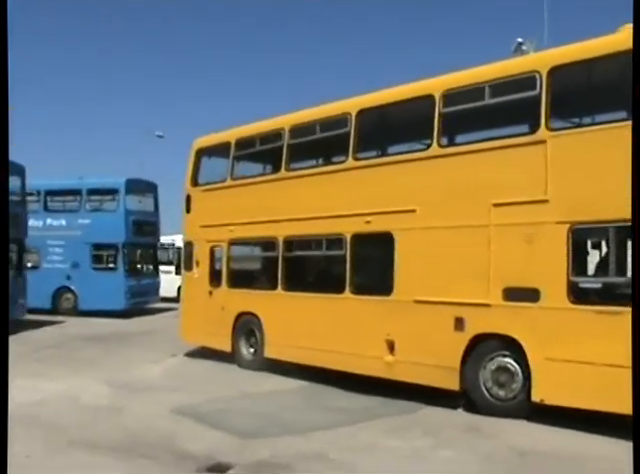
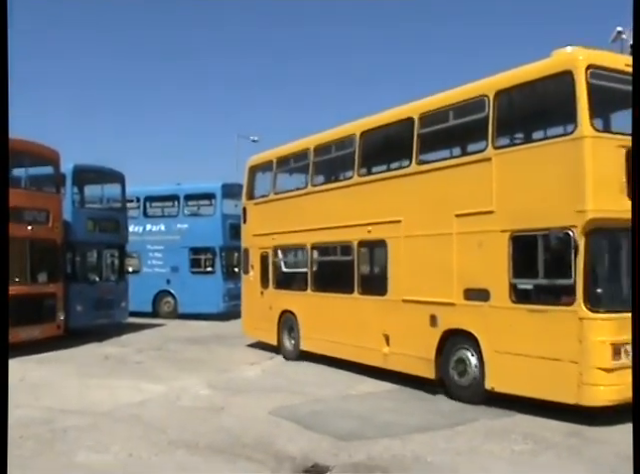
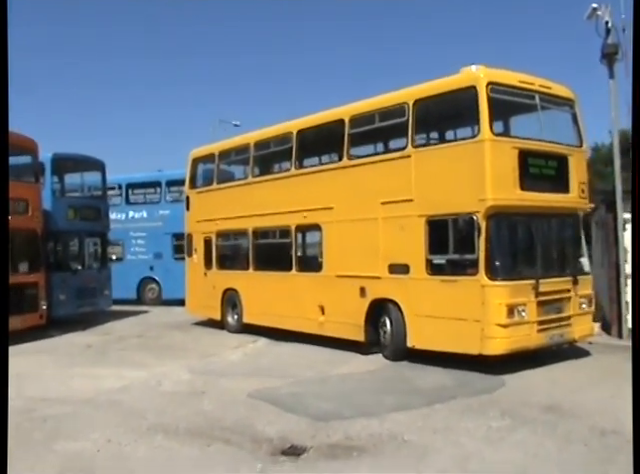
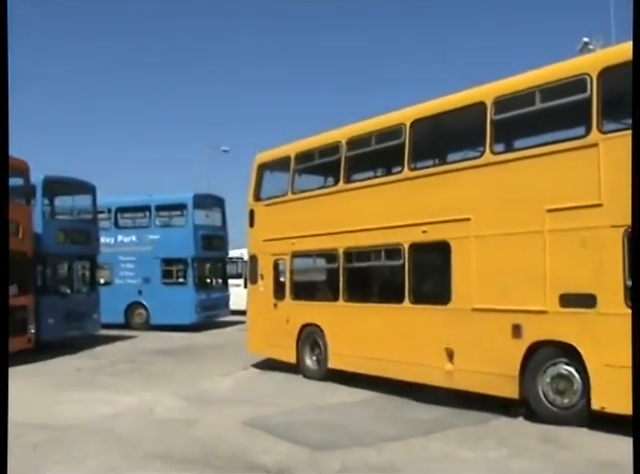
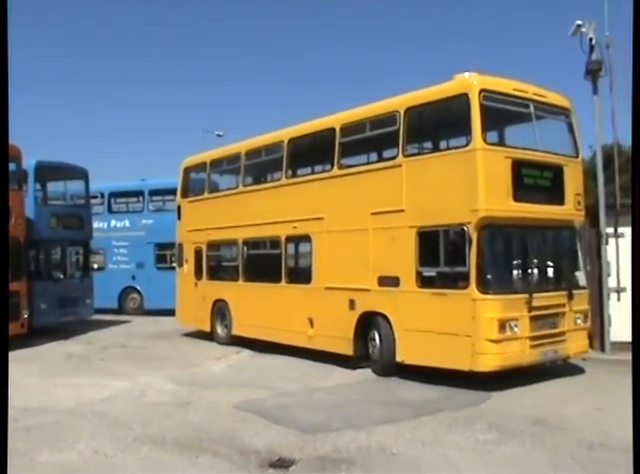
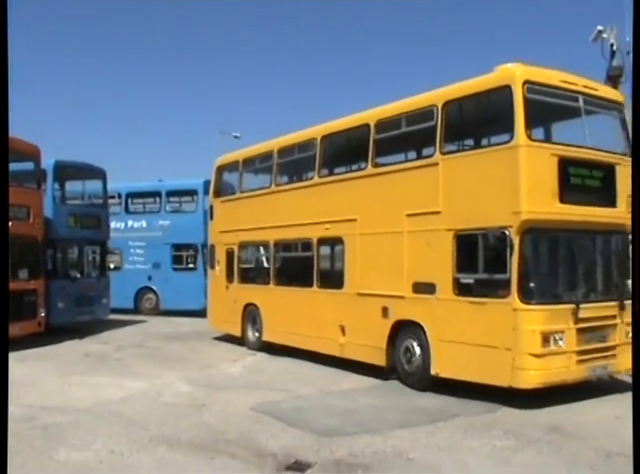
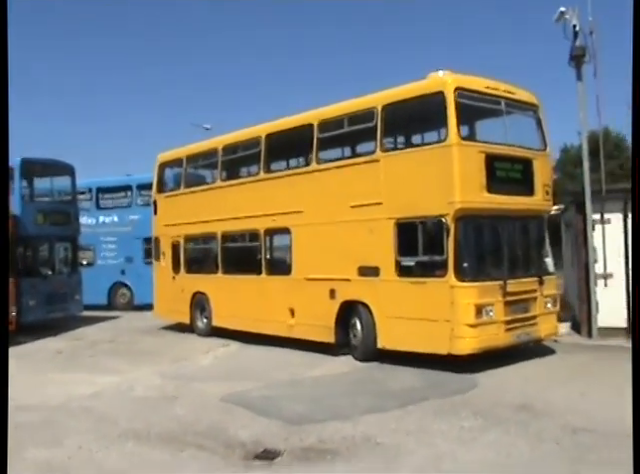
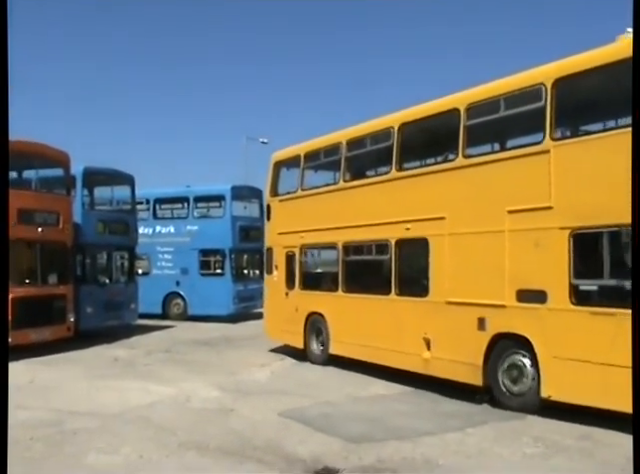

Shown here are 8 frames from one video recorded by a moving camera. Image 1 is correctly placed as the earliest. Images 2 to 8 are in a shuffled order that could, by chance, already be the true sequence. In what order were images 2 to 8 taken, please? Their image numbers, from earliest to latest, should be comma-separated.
4, 8, 2, 6, 5, 3, 7
